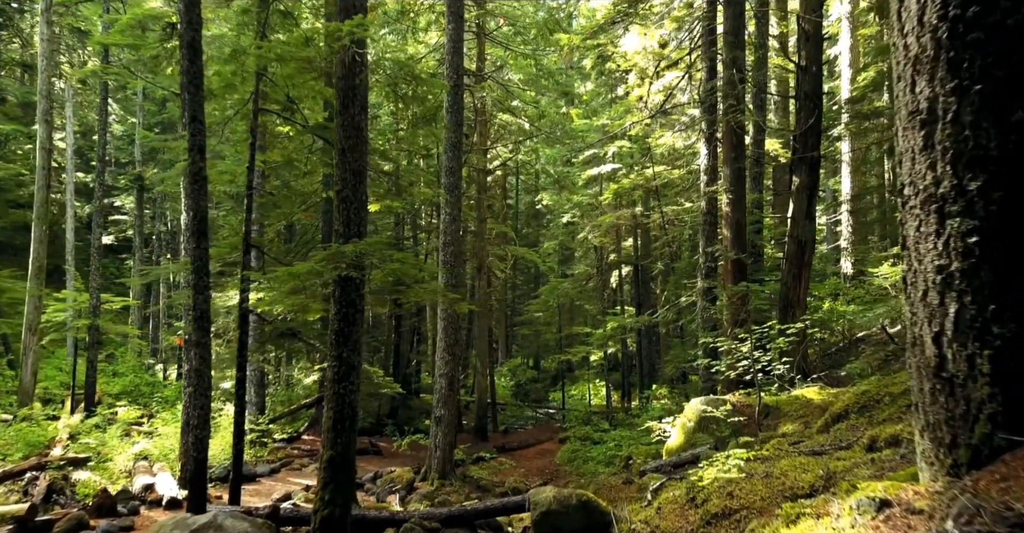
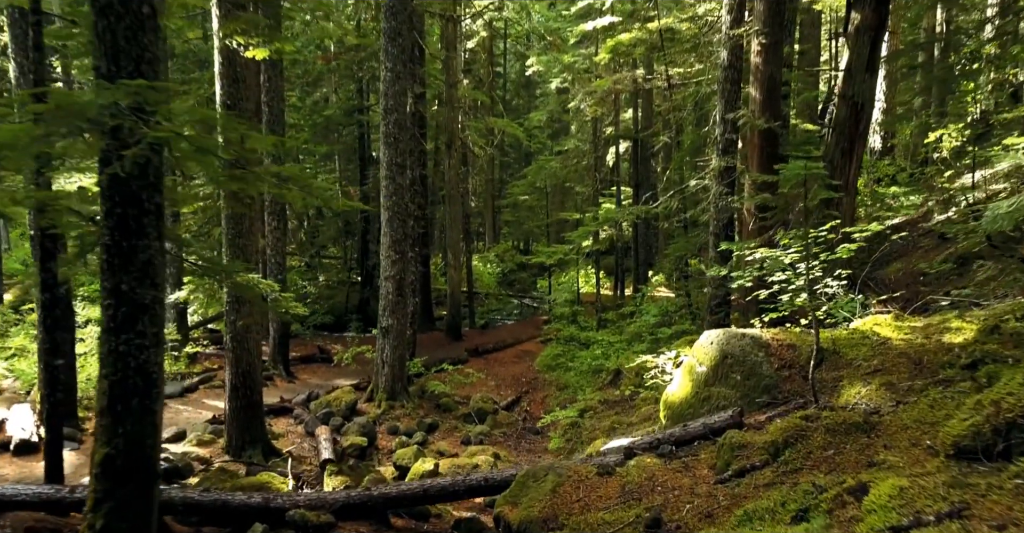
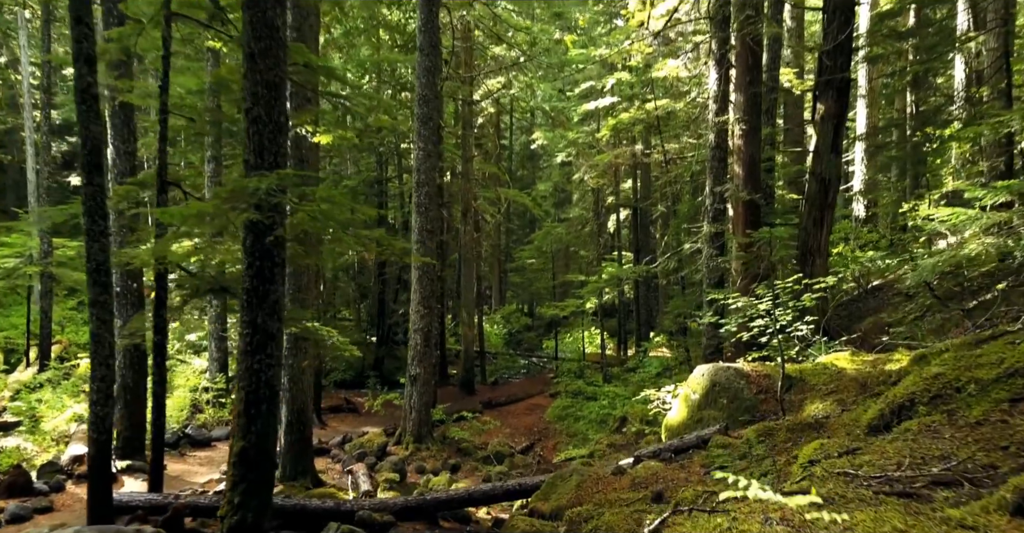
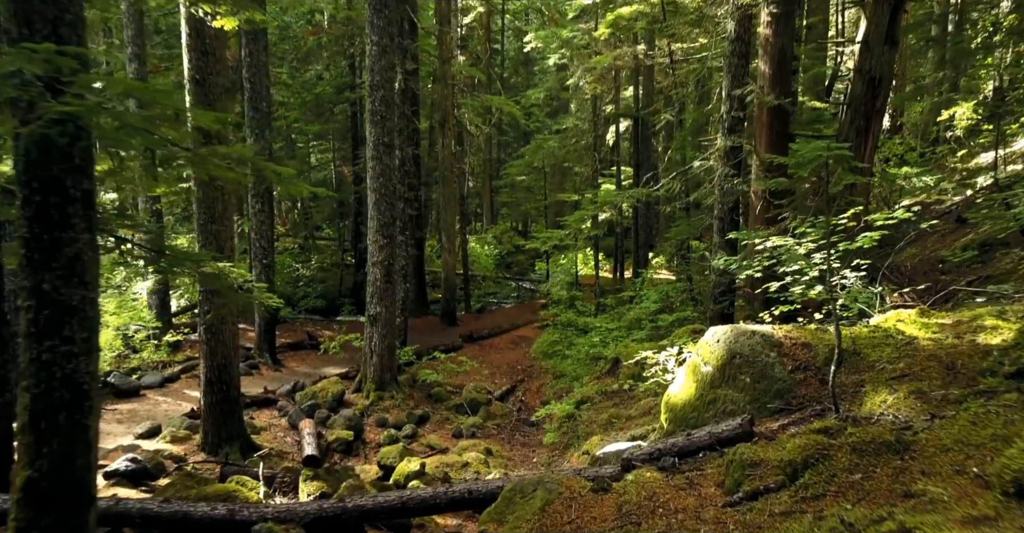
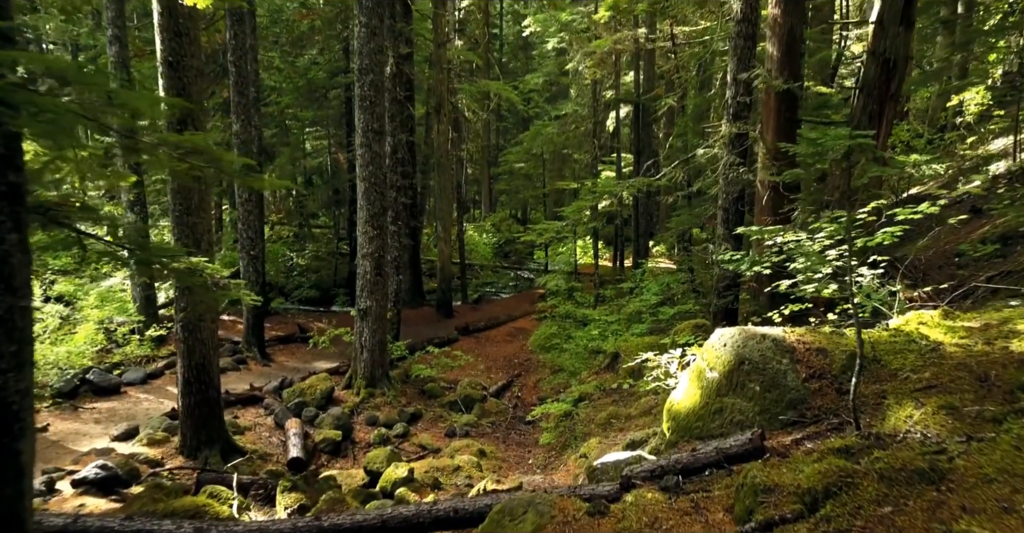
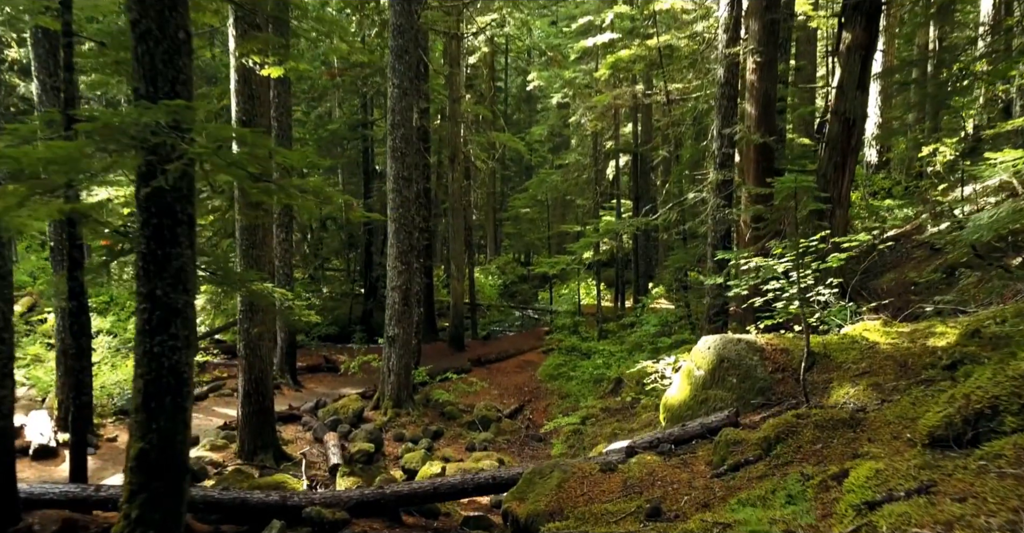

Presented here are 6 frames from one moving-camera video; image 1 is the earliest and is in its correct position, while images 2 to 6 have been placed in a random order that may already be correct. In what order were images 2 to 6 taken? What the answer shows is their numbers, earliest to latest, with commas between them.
3, 6, 2, 4, 5
